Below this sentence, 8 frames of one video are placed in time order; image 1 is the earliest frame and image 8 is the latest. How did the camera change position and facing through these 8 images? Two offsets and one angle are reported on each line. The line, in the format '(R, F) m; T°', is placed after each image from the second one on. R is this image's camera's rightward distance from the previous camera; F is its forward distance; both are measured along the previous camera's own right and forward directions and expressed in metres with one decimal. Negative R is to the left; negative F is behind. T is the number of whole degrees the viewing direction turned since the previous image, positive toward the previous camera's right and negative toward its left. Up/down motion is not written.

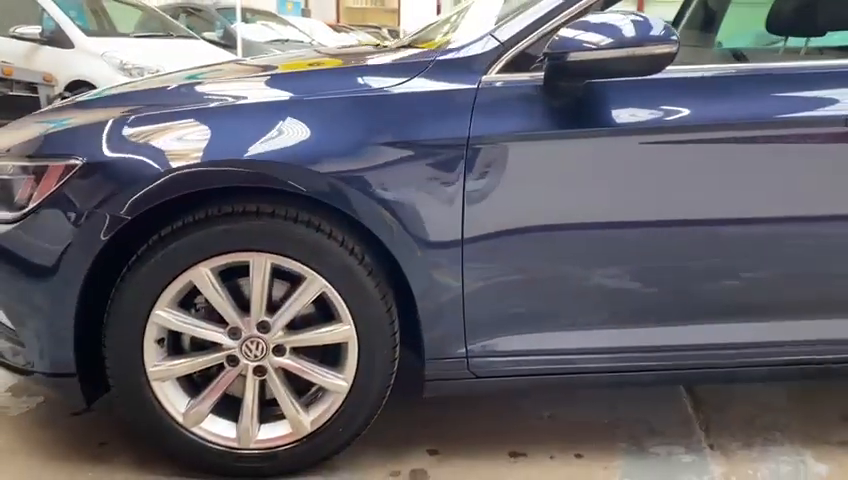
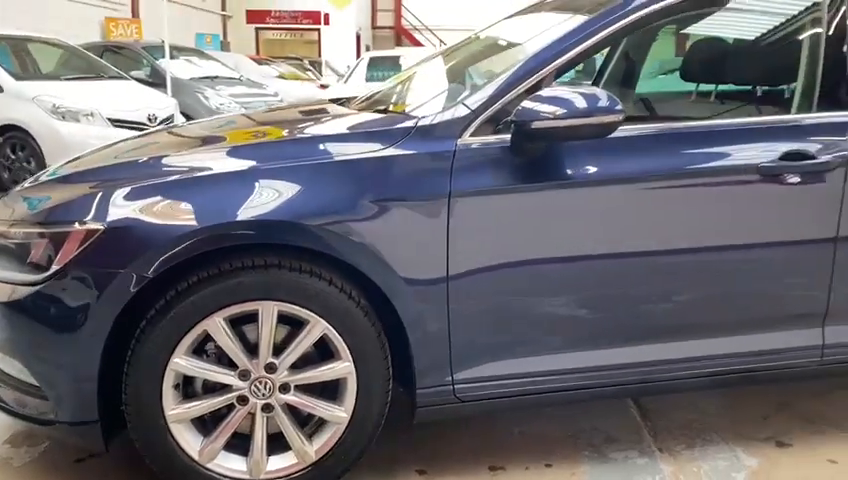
(-0.2, -0.2) m; +6°
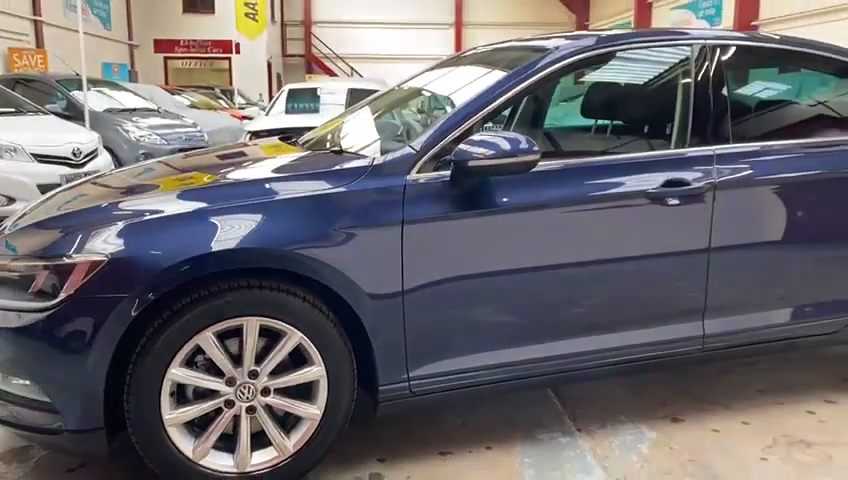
(-0.1, -0.4) m; +7°
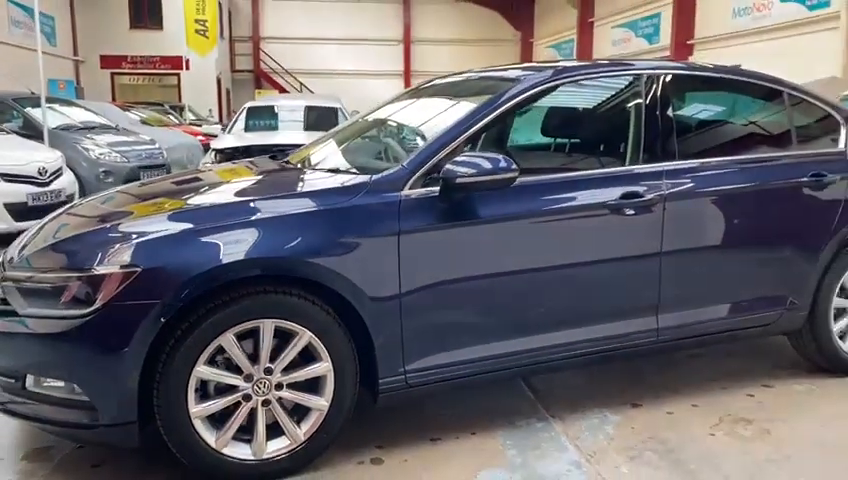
(-0.2, -0.3) m; +4°
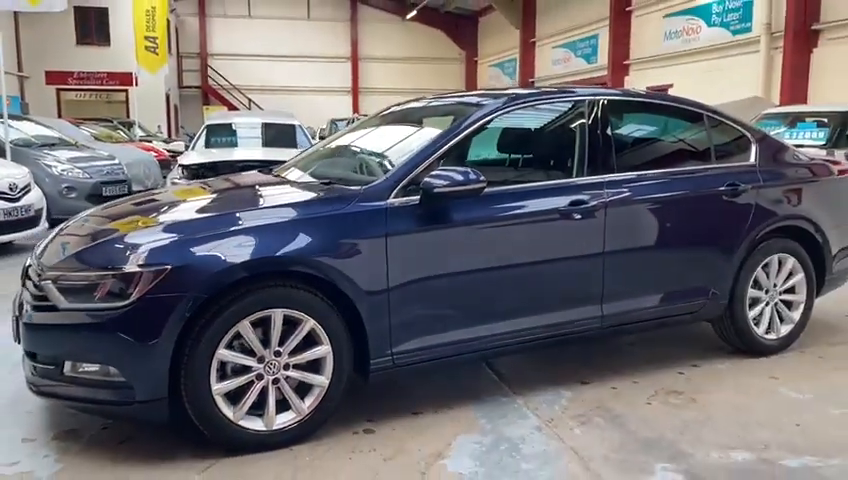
(-0.2, -0.5) m; +4°
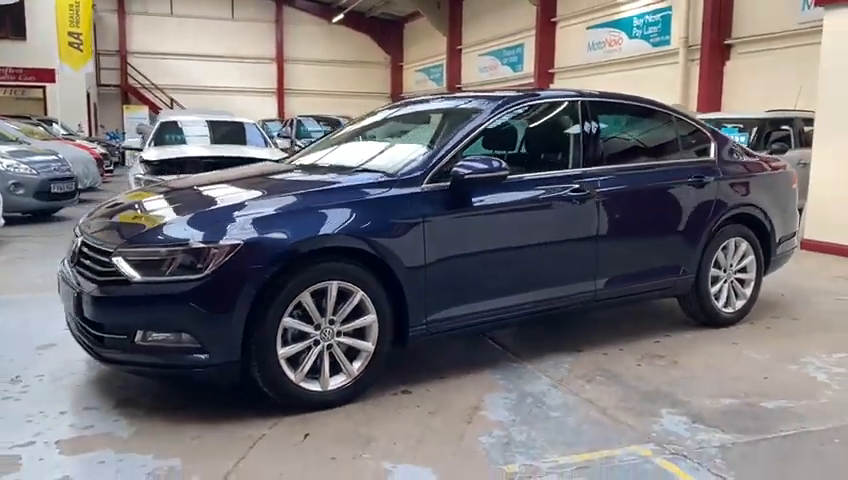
(-0.6, -0.4) m; +7°
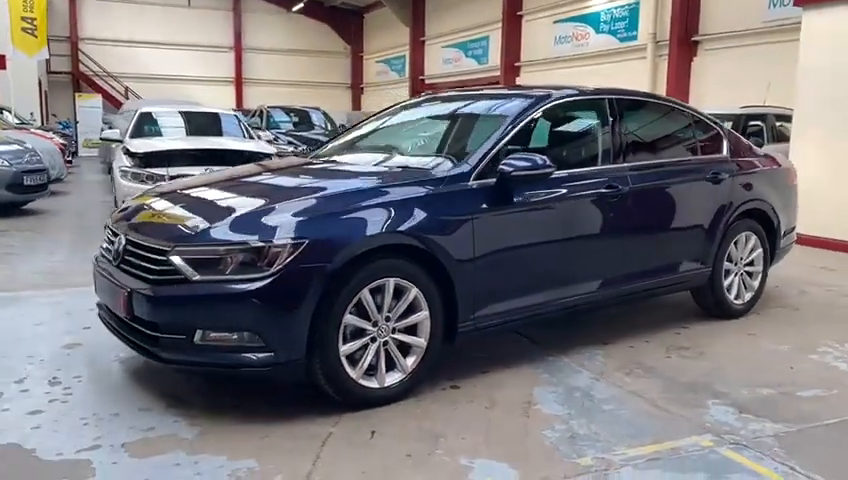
(-0.5, 0.0) m; +4°
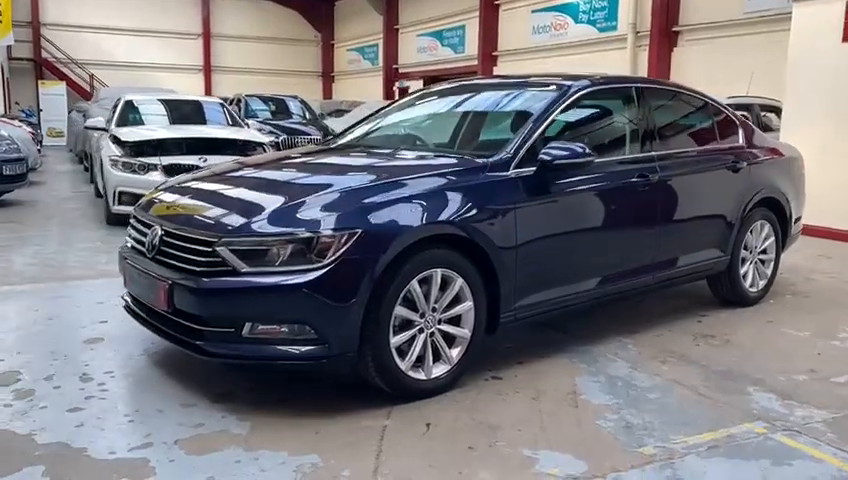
(-0.4, +0.1) m; +3°
